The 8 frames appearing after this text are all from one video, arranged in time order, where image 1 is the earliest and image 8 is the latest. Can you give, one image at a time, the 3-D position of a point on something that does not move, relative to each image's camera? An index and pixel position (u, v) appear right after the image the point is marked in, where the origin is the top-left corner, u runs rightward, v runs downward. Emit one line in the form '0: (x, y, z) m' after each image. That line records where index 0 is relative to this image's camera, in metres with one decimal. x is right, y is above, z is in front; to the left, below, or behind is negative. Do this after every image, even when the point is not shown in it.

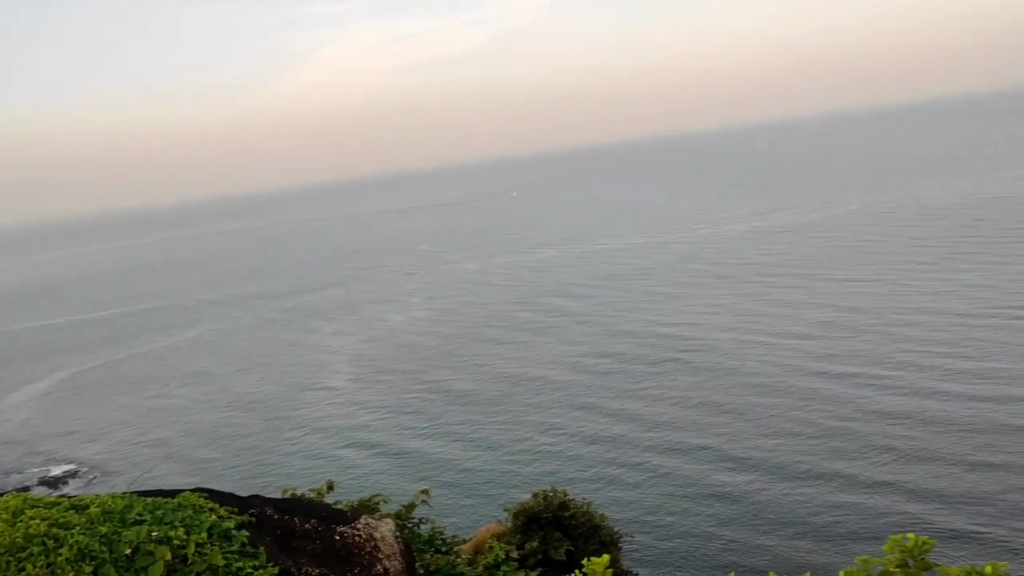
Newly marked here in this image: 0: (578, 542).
0: (+1.1, -4.3, +14.9) m
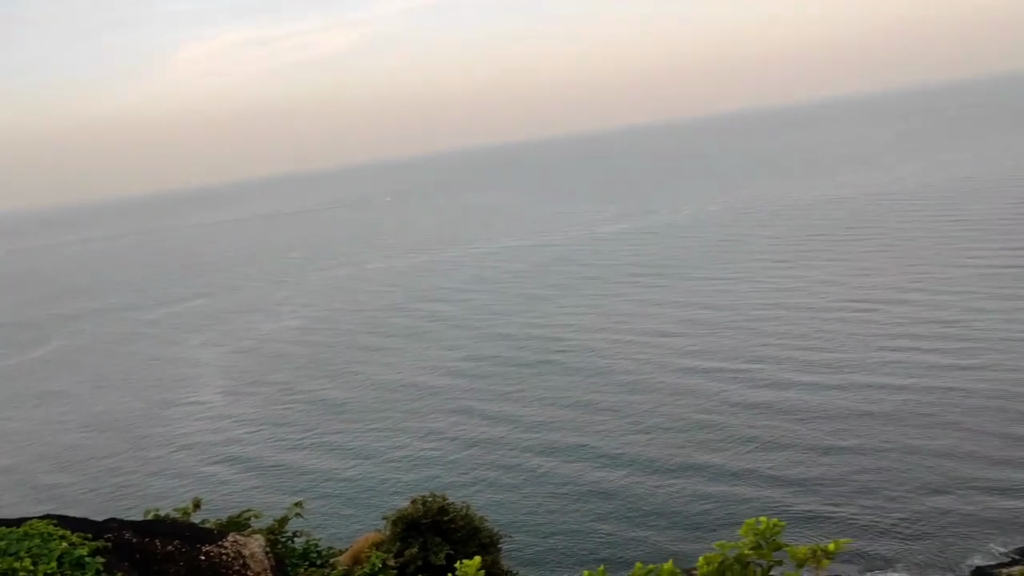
0: (-0.9, -4.4, +15.0) m
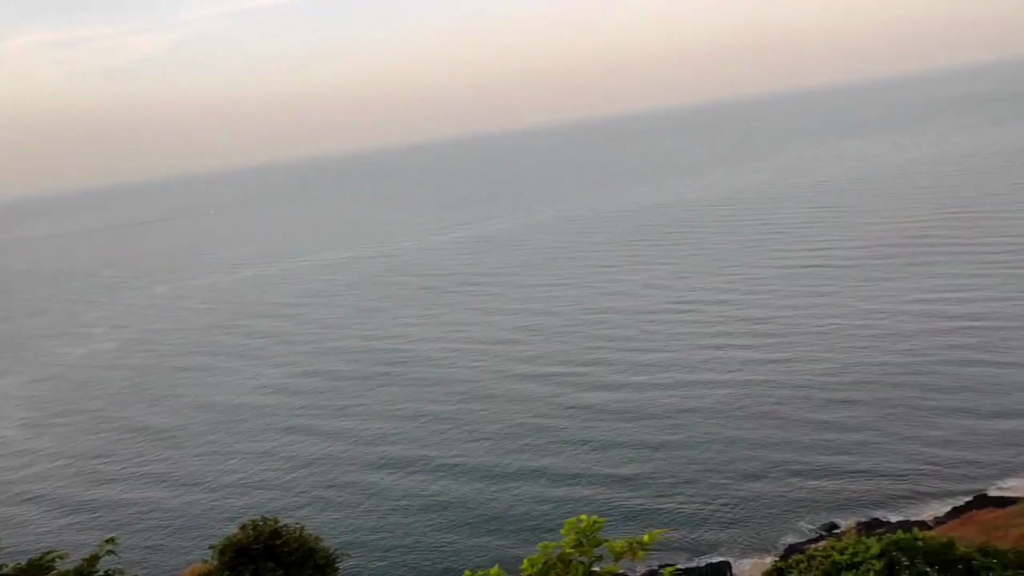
0: (-3.7, -4.7, +14.6) m
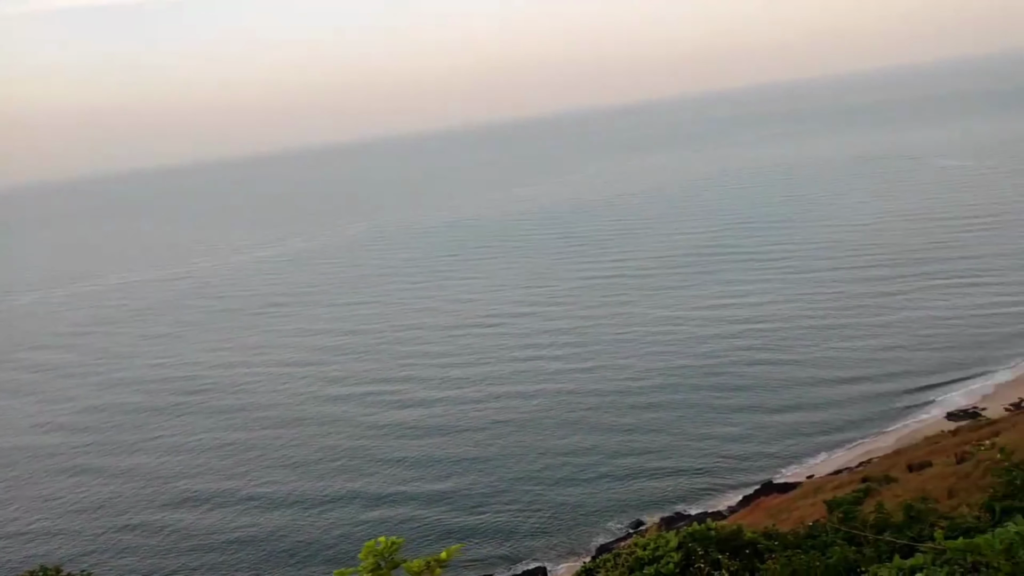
0: (-6.7, -5.1, +13.4) m
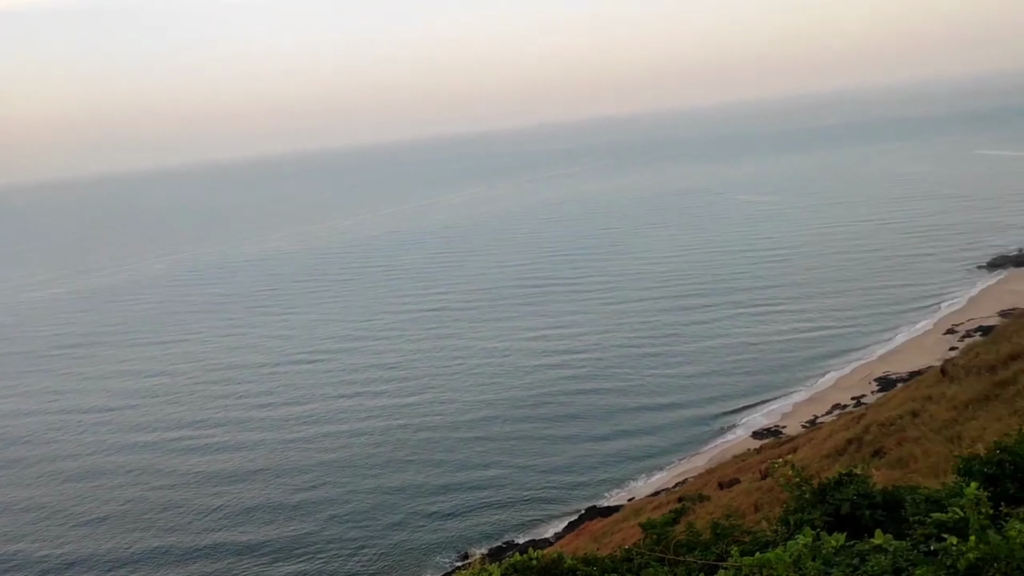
0: (-9.4, -5.8, +11.8) m
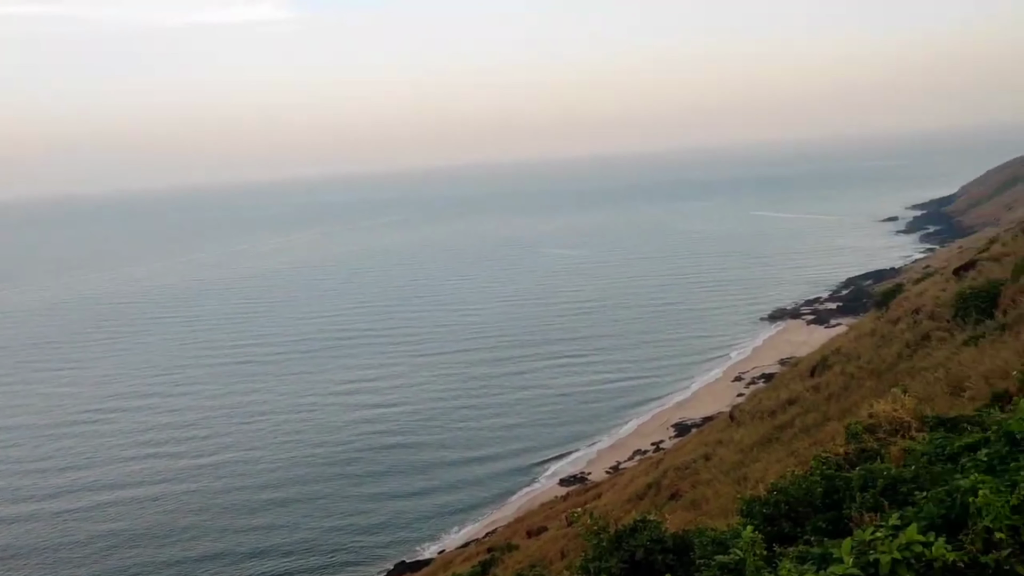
0: (-11.9, -6.6, +9.5) m
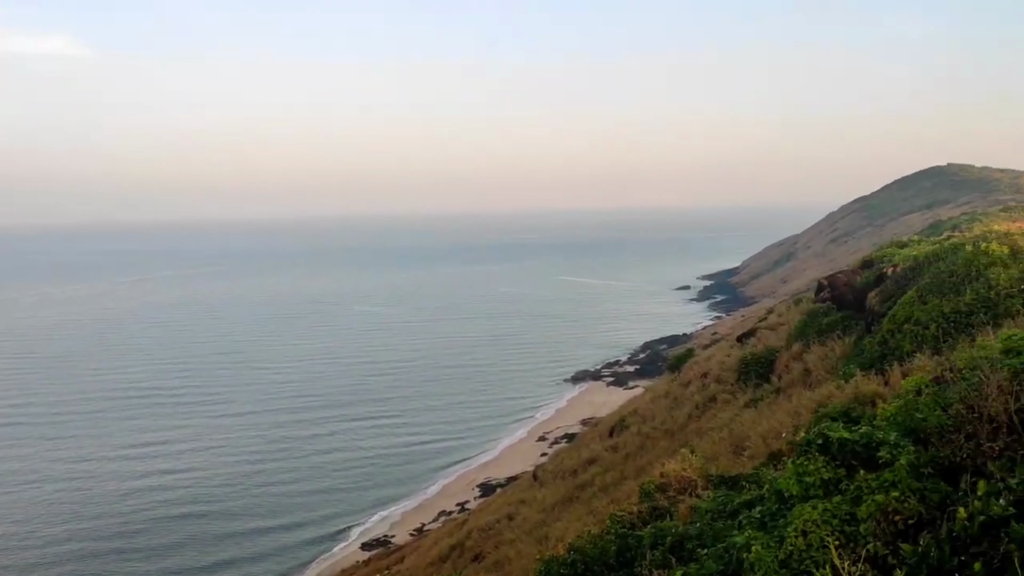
0: (-14.0, -7.0, +6.5) m
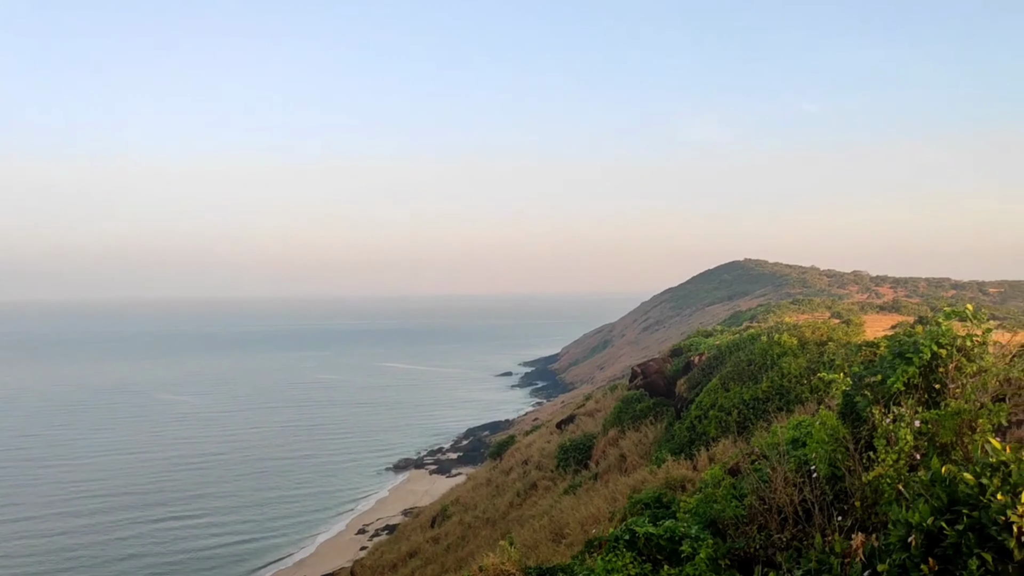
0: (-15.4, -8.1, +3.2) m
